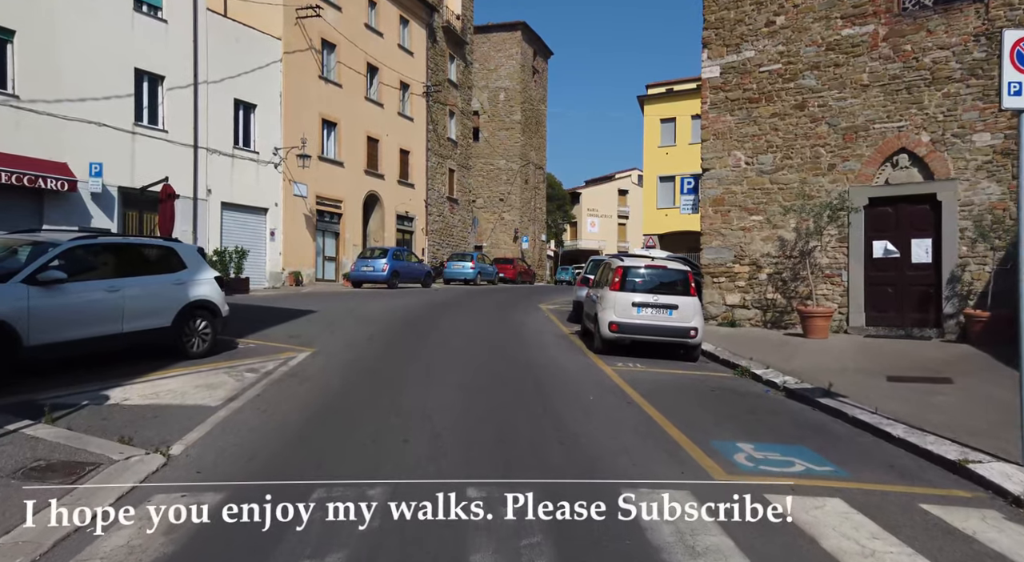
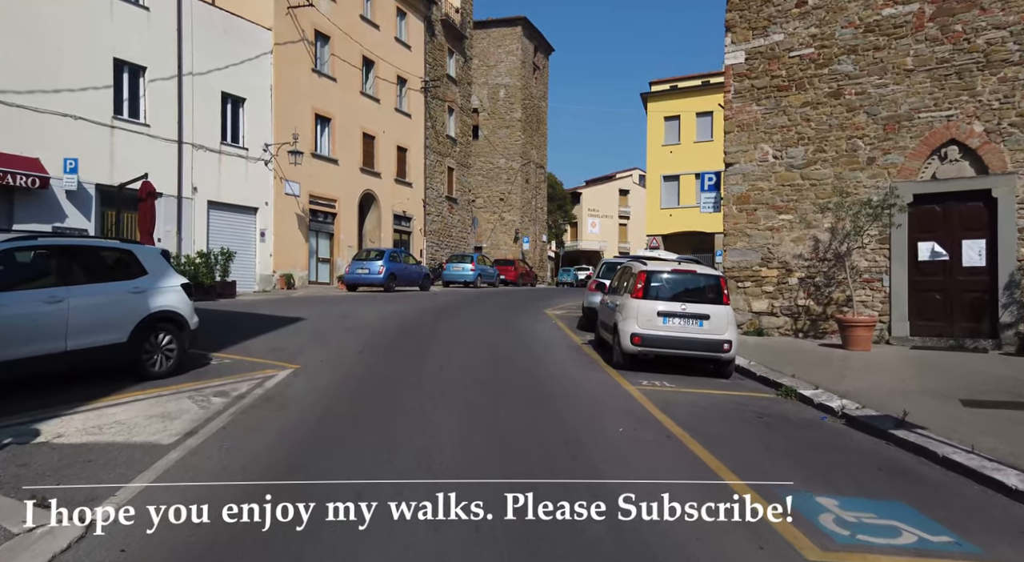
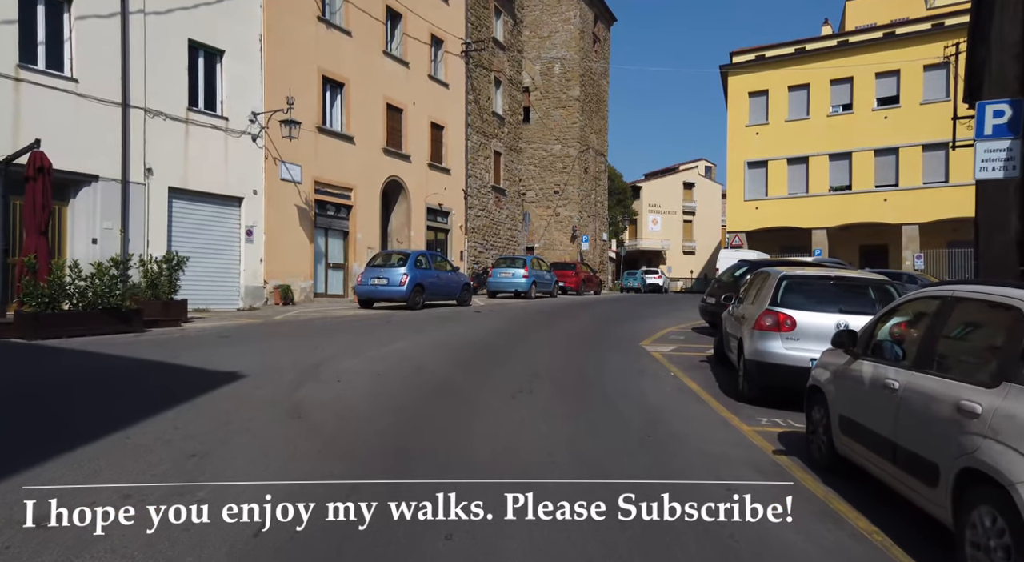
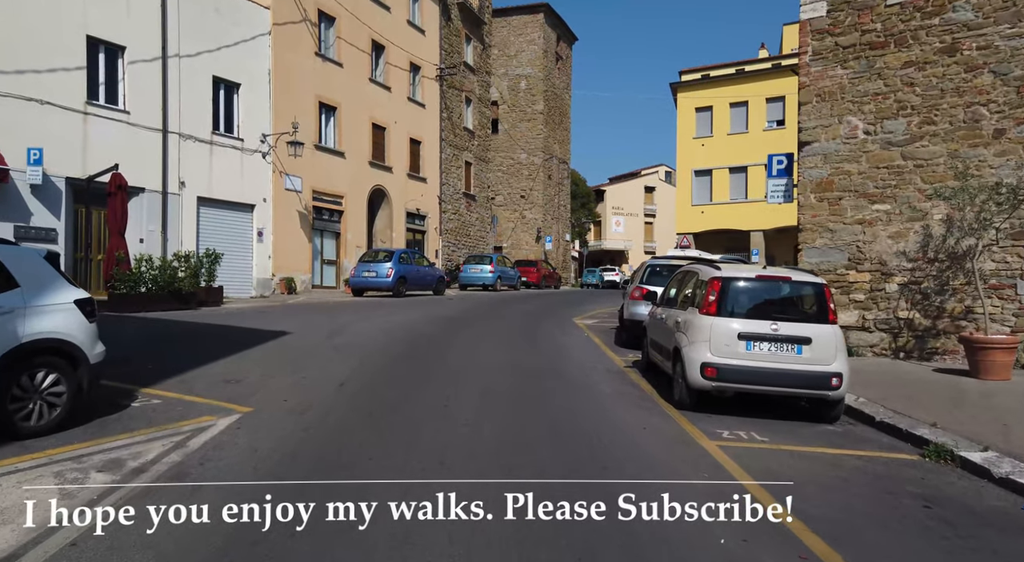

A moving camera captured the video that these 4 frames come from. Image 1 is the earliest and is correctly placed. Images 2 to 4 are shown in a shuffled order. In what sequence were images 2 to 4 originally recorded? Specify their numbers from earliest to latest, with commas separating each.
2, 4, 3
